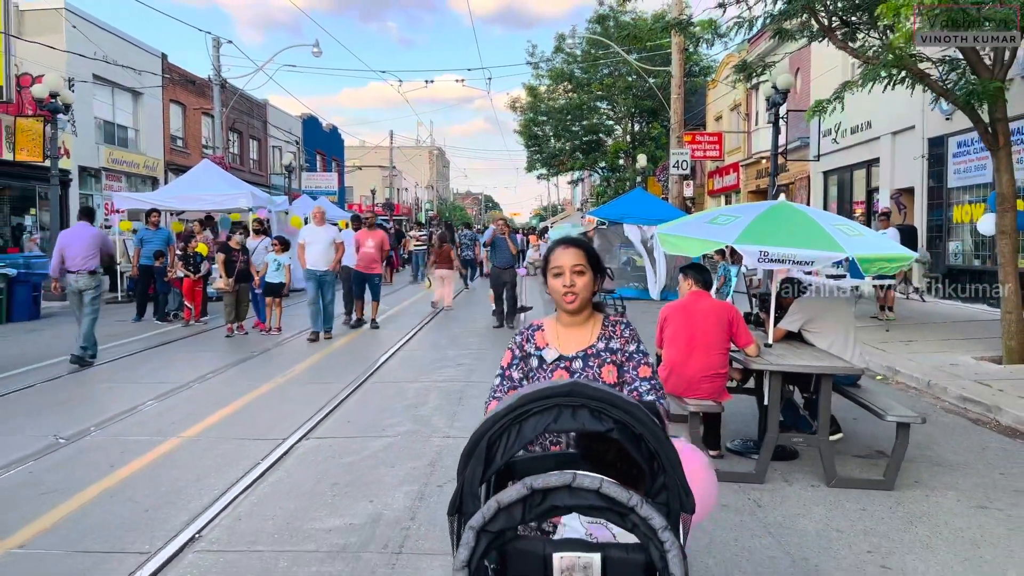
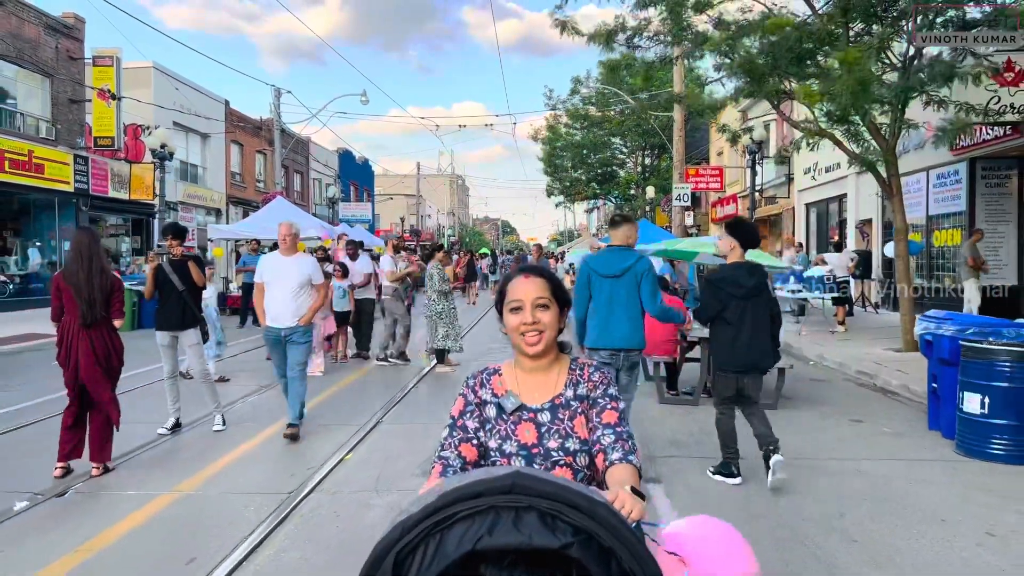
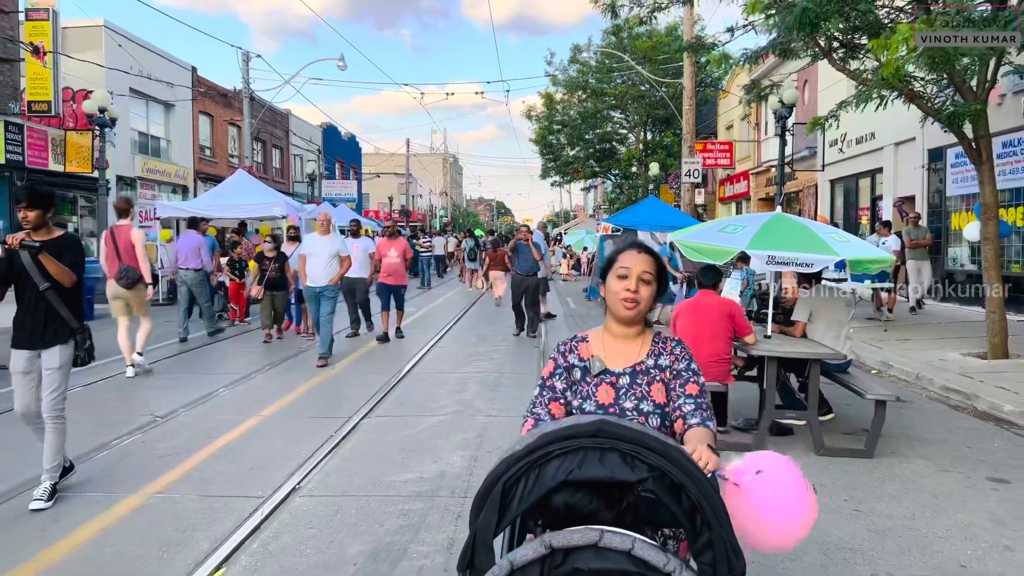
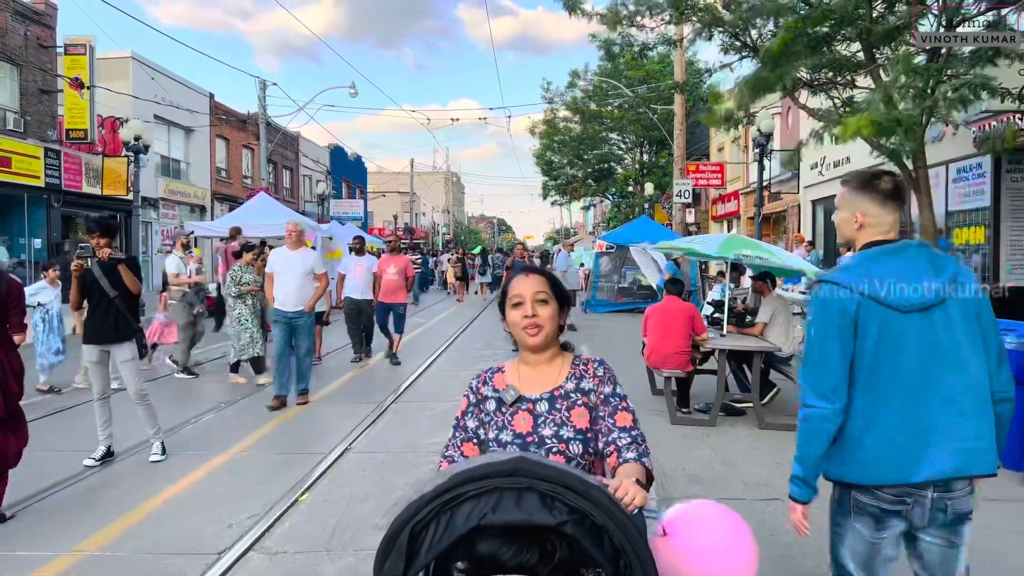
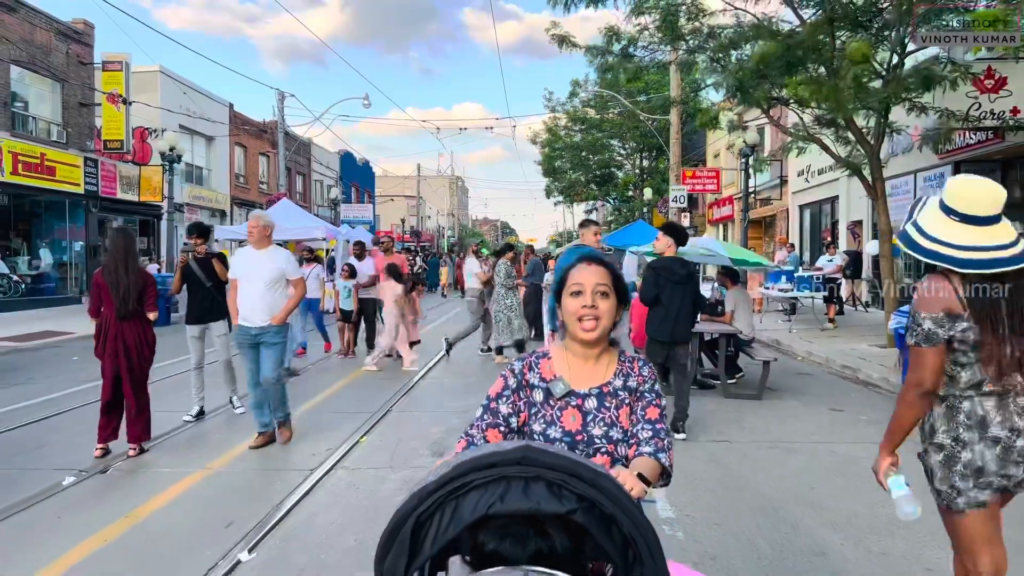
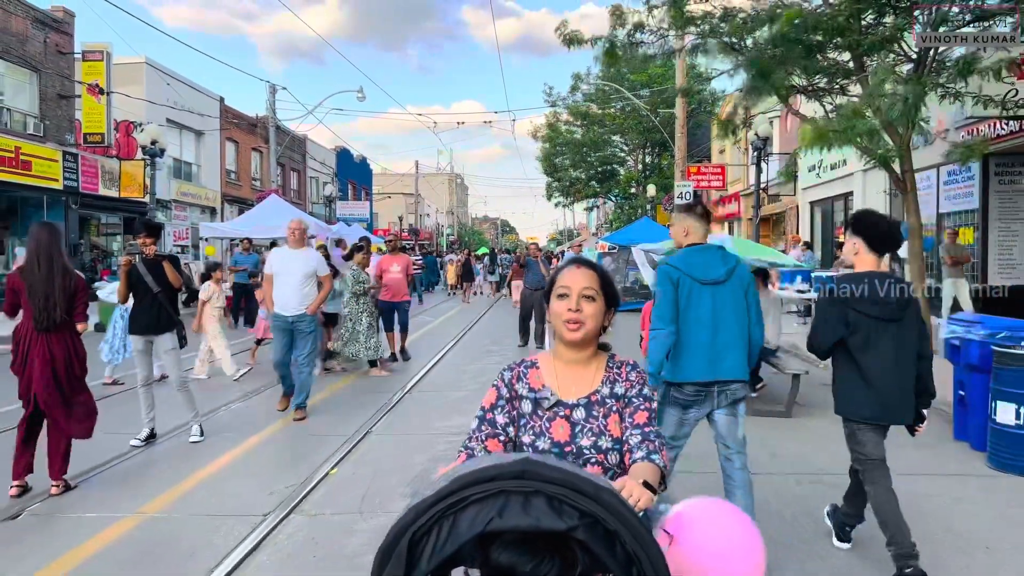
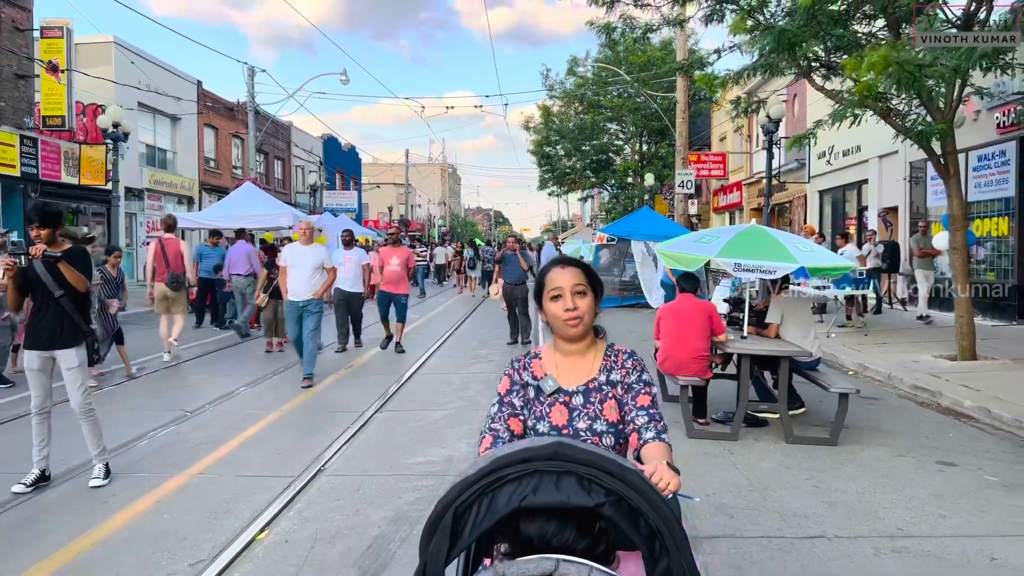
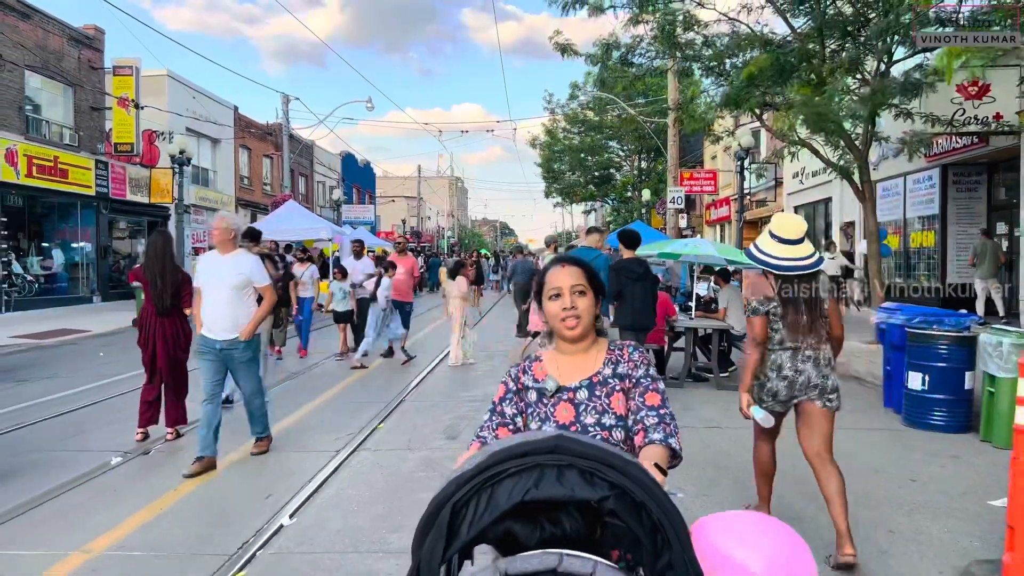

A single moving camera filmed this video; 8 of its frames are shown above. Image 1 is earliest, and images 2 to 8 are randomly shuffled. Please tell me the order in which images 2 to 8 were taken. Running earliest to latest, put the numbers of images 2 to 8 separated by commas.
3, 7, 4, 6, 2, 5, 8
